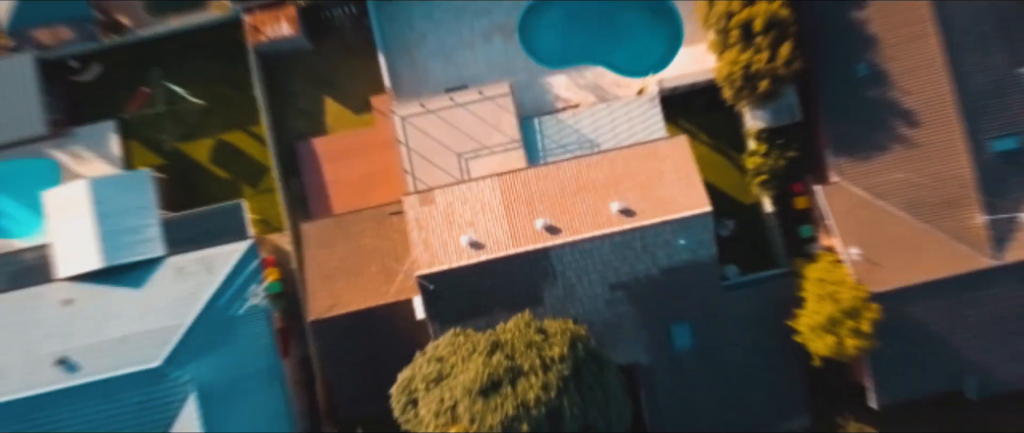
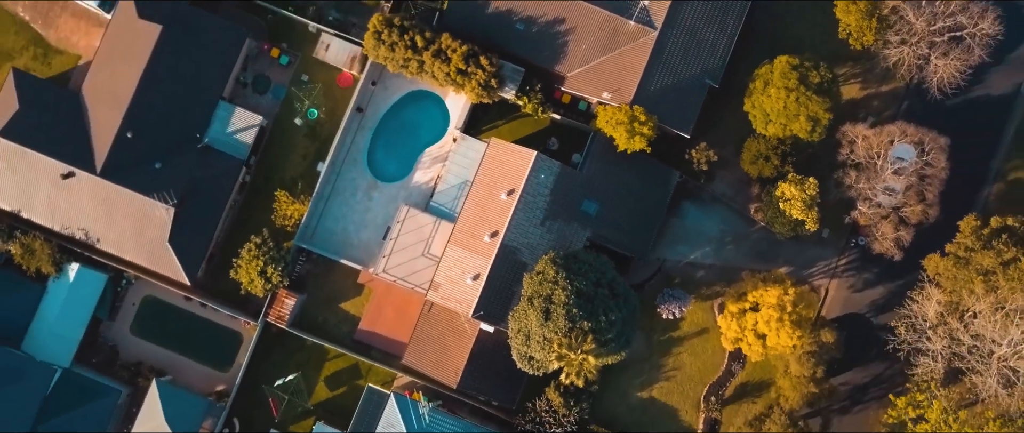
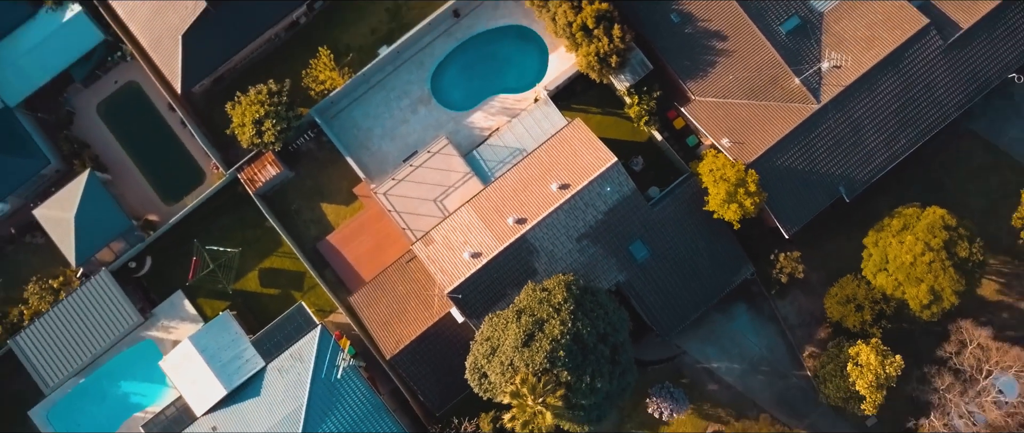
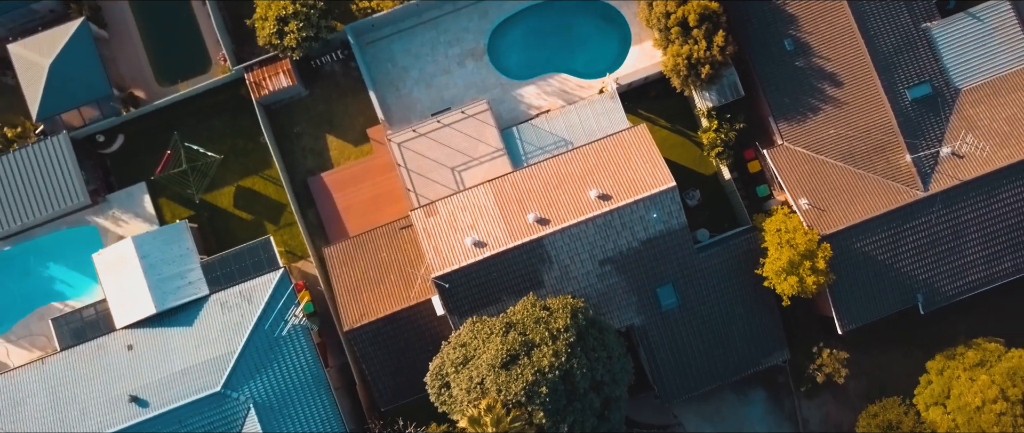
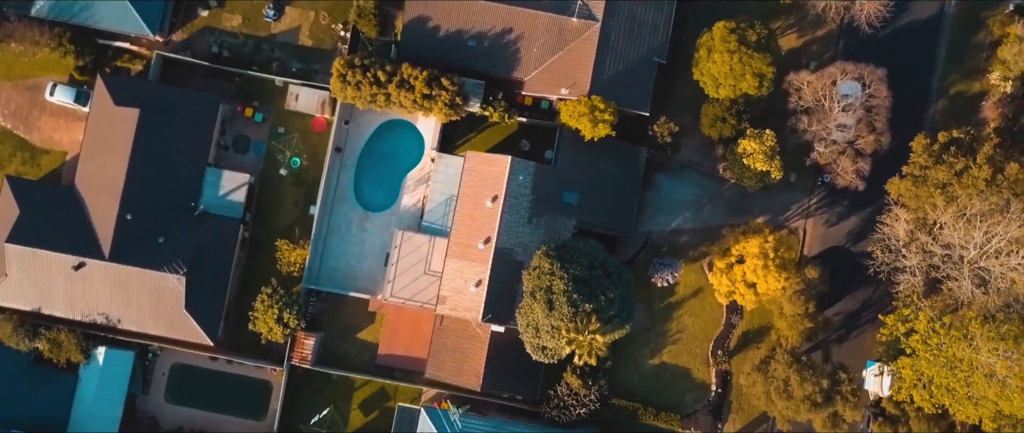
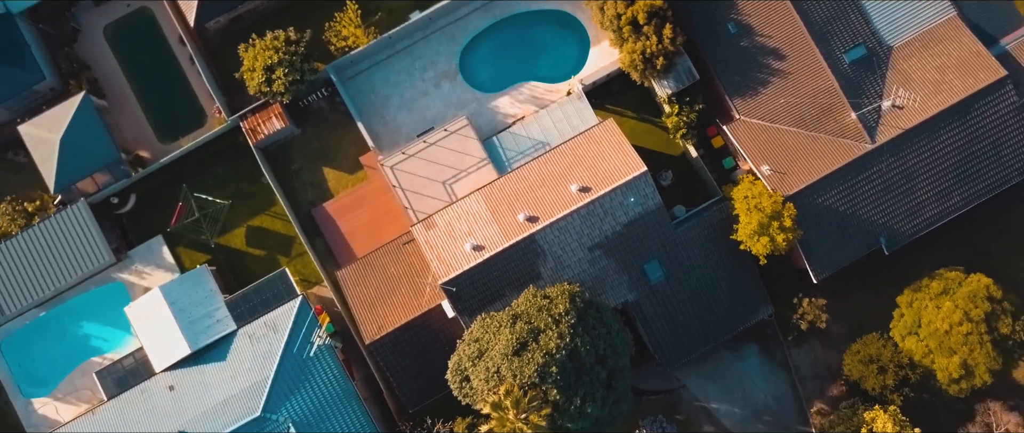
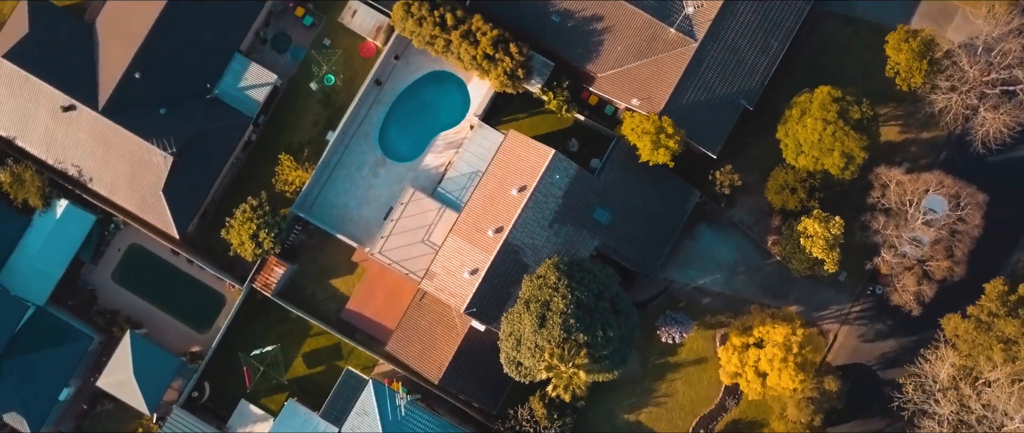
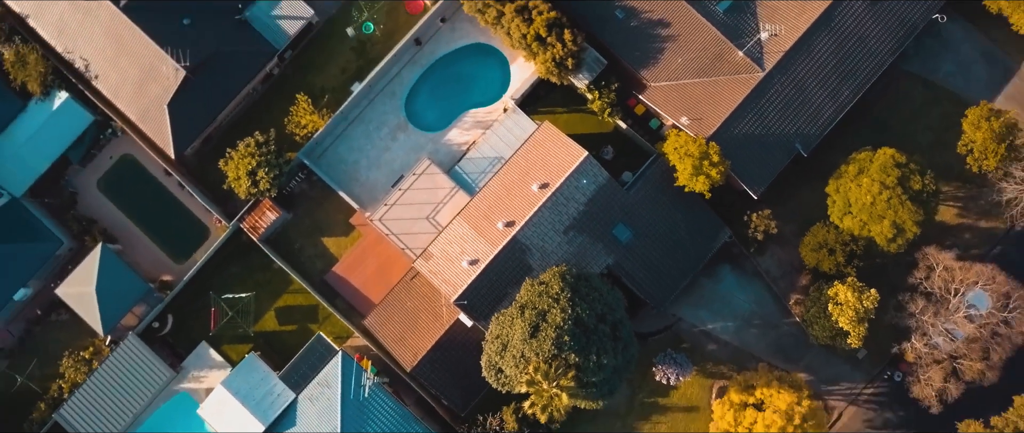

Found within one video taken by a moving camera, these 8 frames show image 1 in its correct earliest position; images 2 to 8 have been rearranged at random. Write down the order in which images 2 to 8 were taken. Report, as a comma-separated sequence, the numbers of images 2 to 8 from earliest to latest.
4, 6, 3, 8, 7, 2, 5
